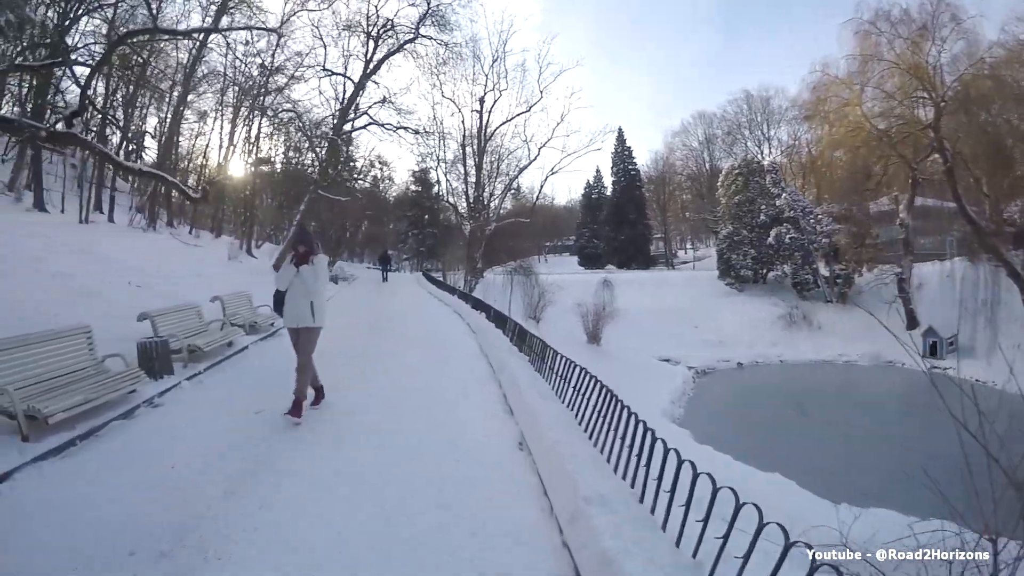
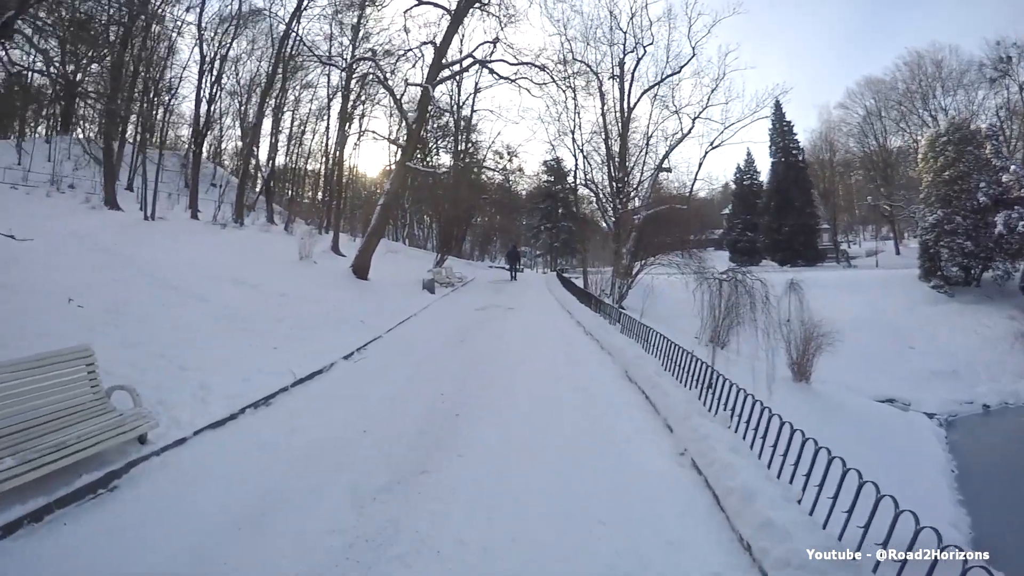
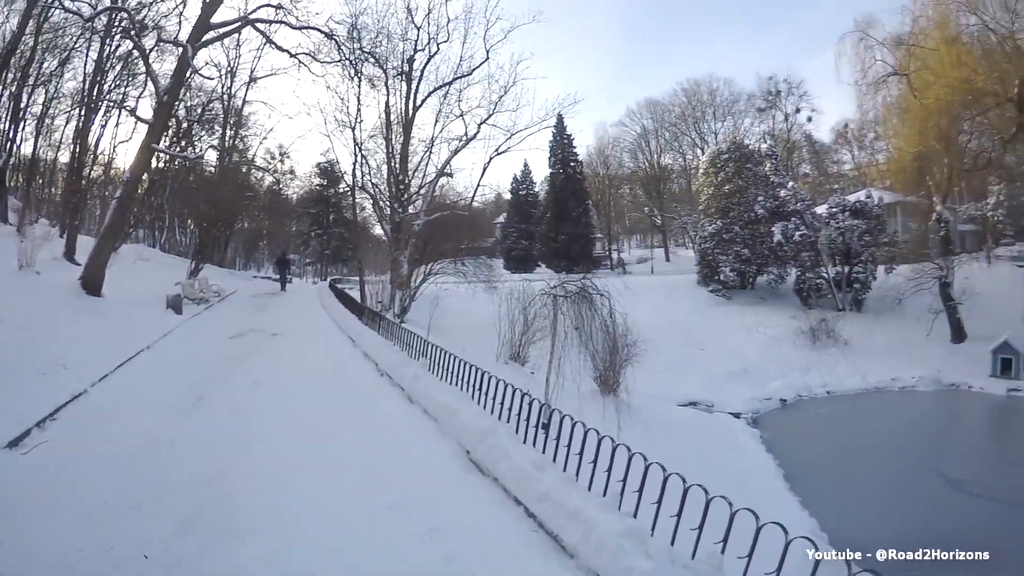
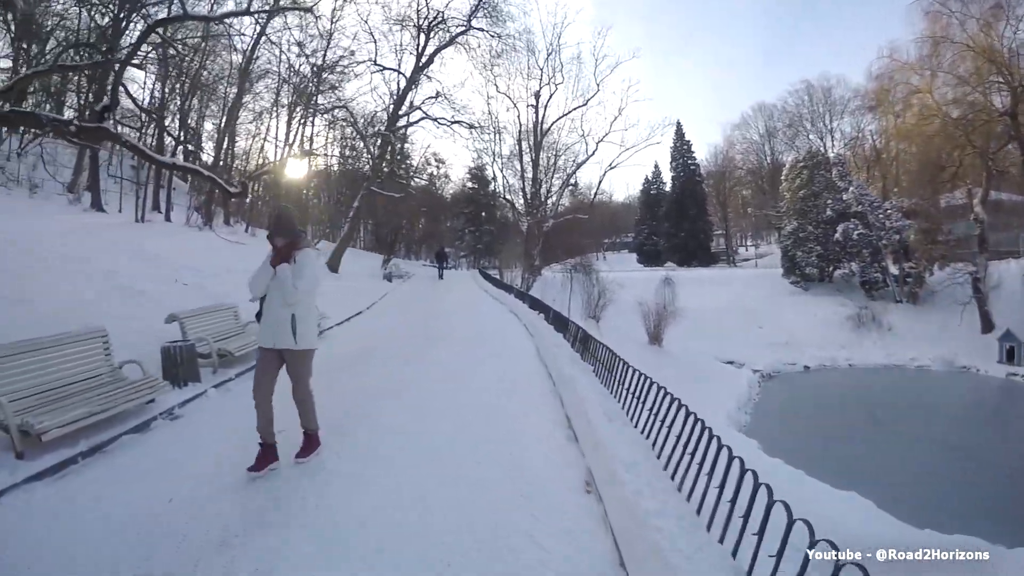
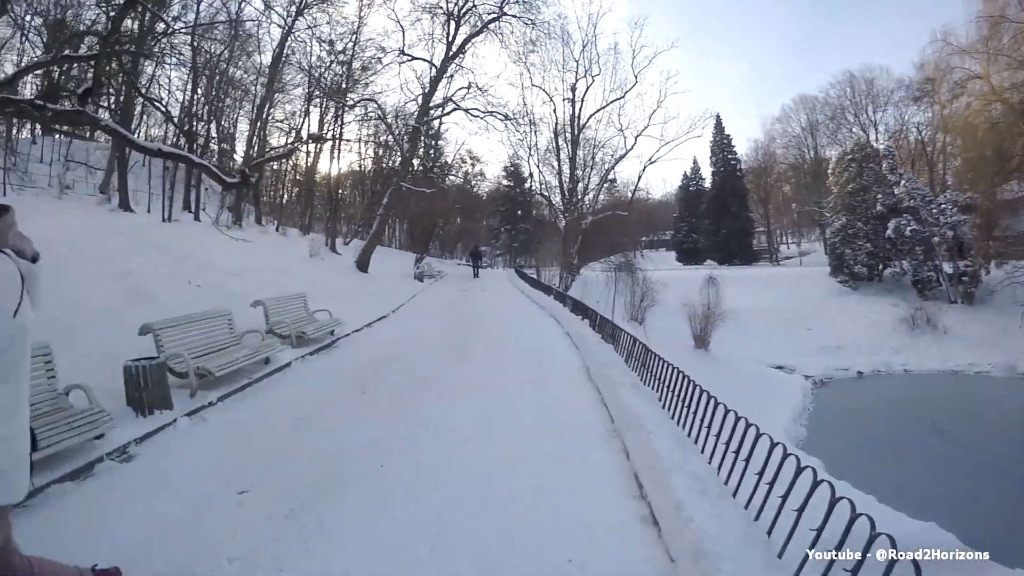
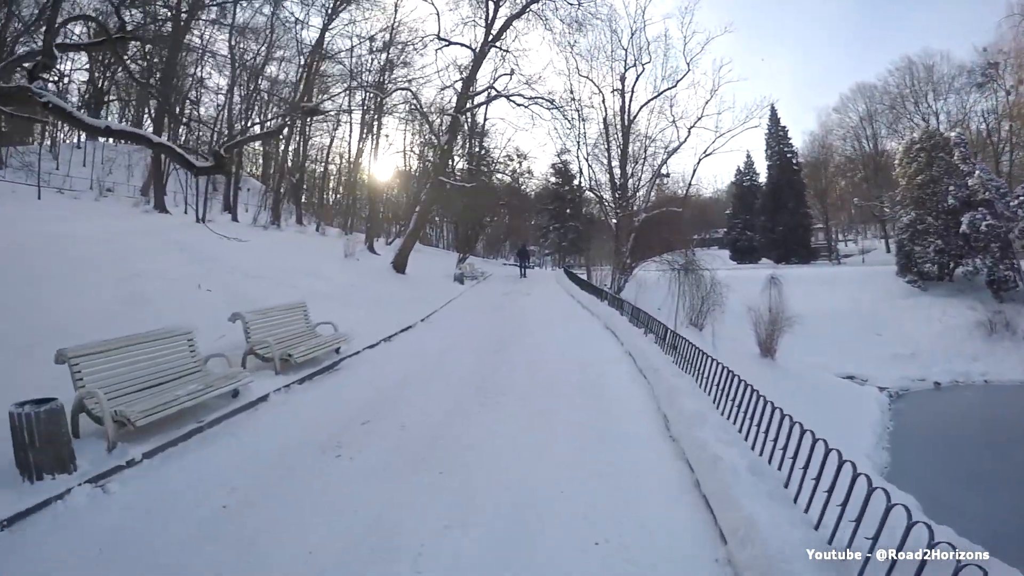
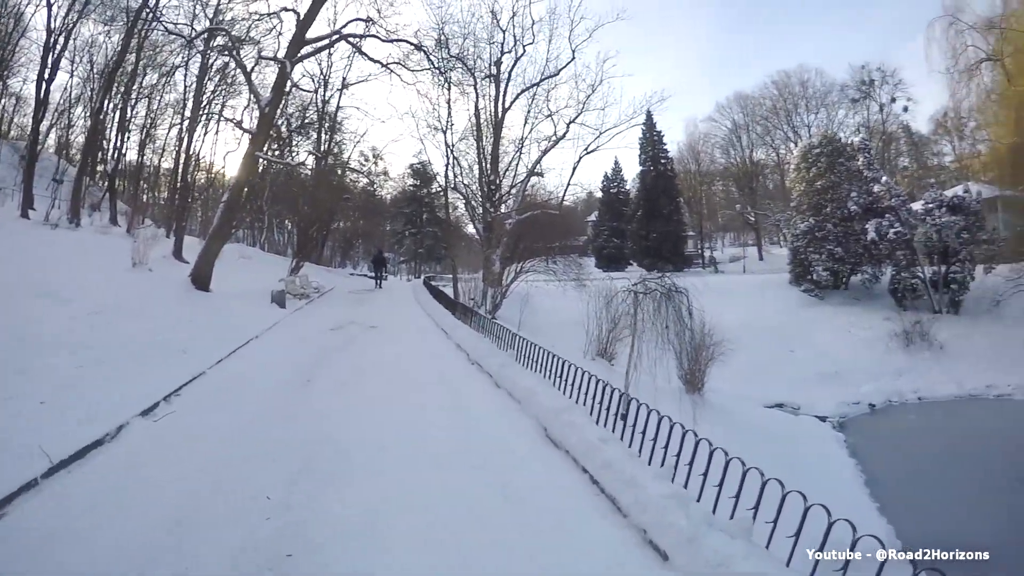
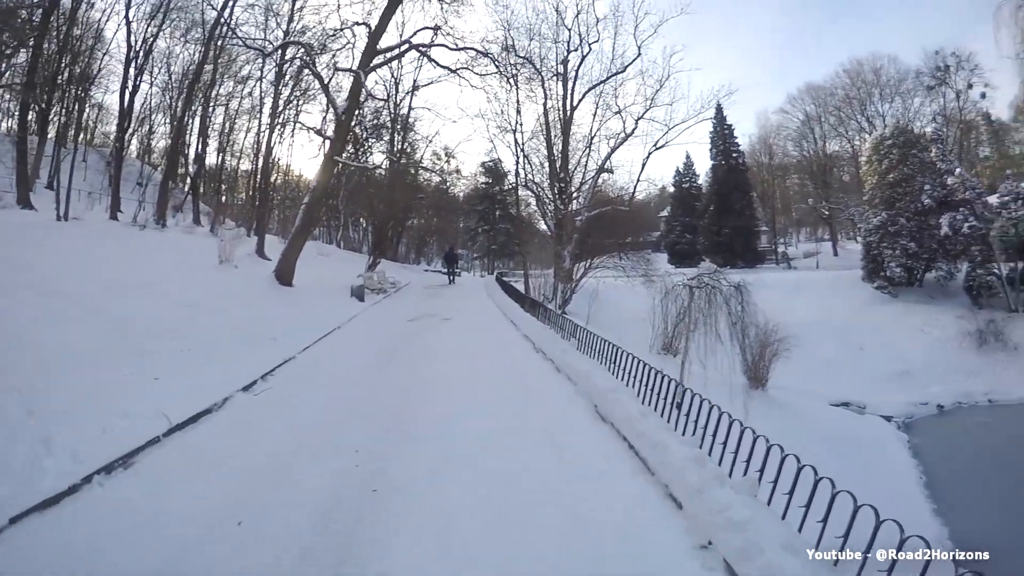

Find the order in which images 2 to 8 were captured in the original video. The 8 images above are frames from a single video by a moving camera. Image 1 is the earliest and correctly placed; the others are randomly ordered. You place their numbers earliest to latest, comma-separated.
4, 5, 6, 2, 8, 7, 3
